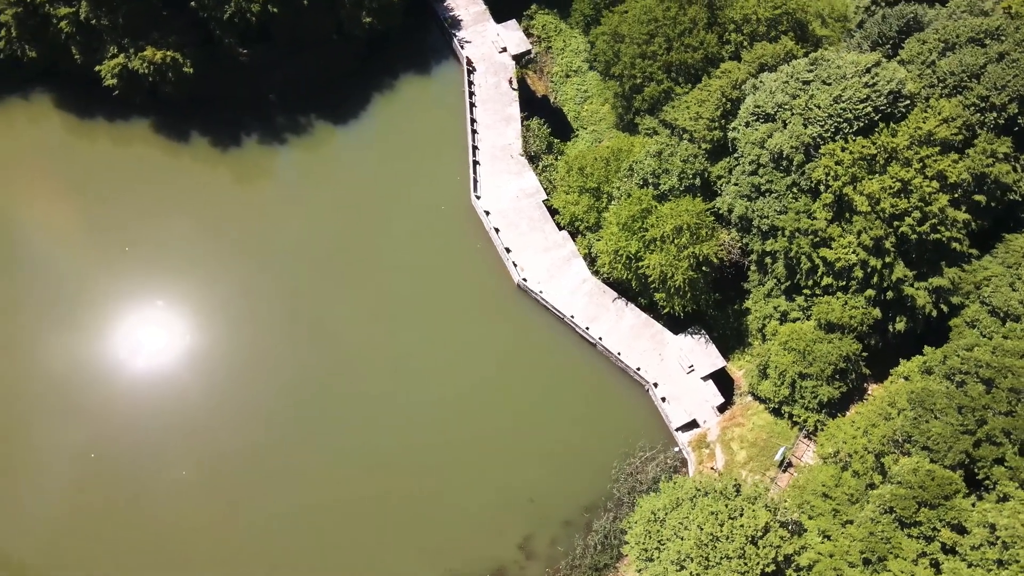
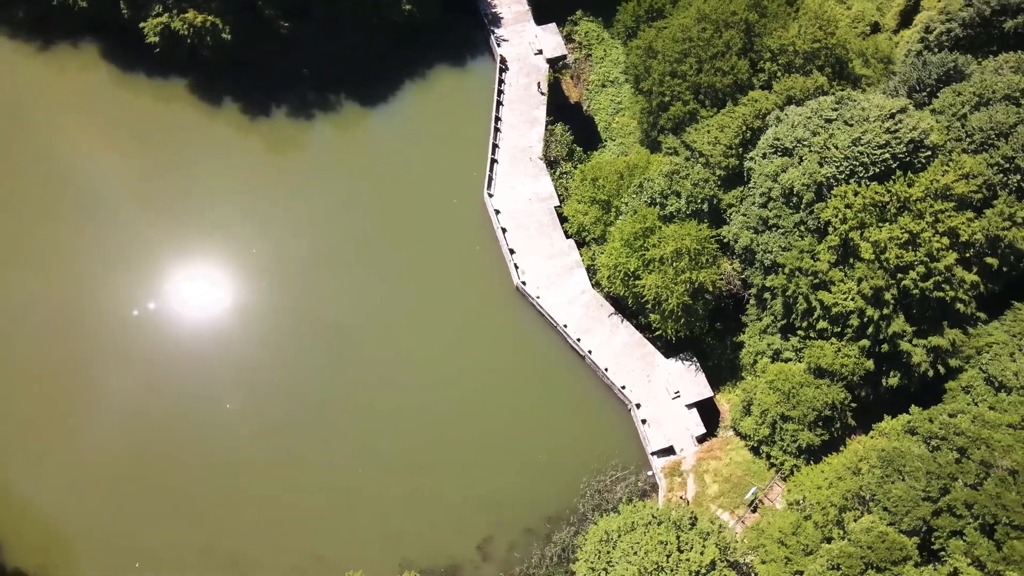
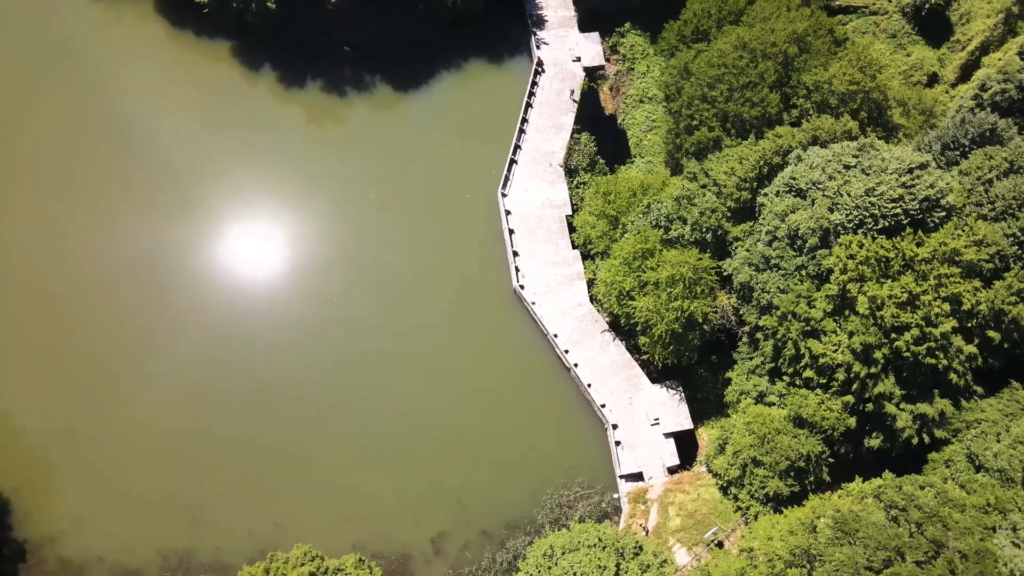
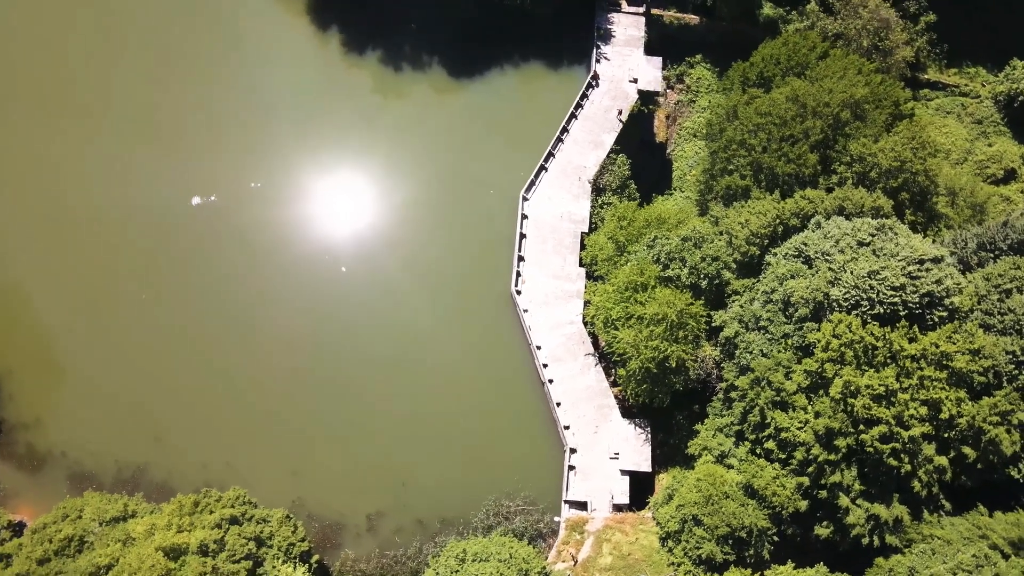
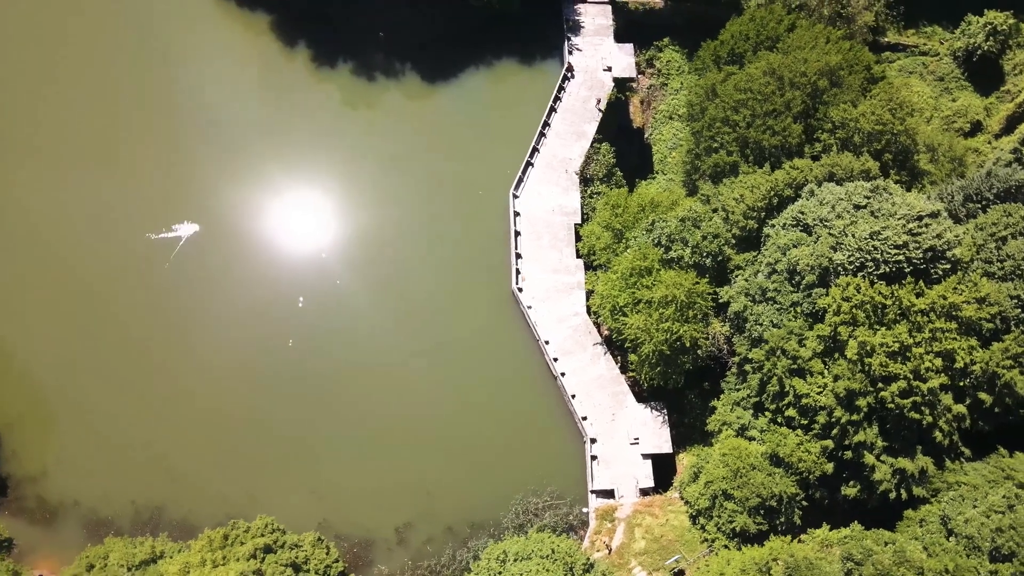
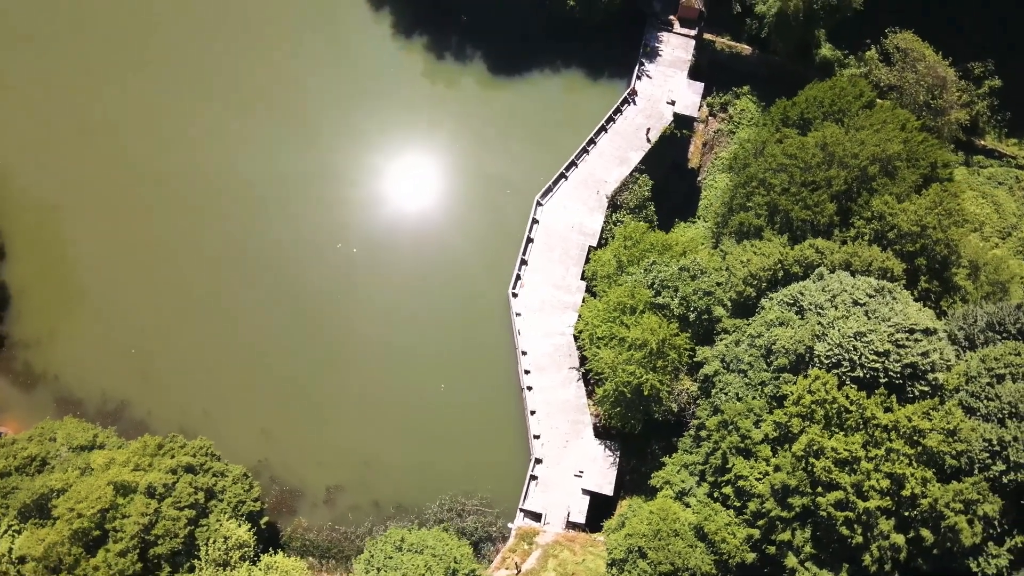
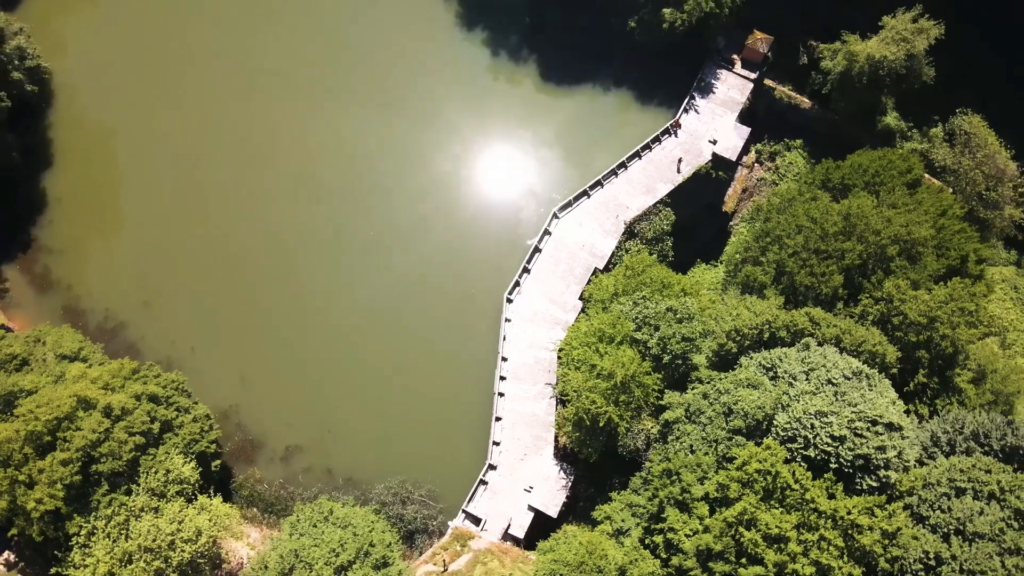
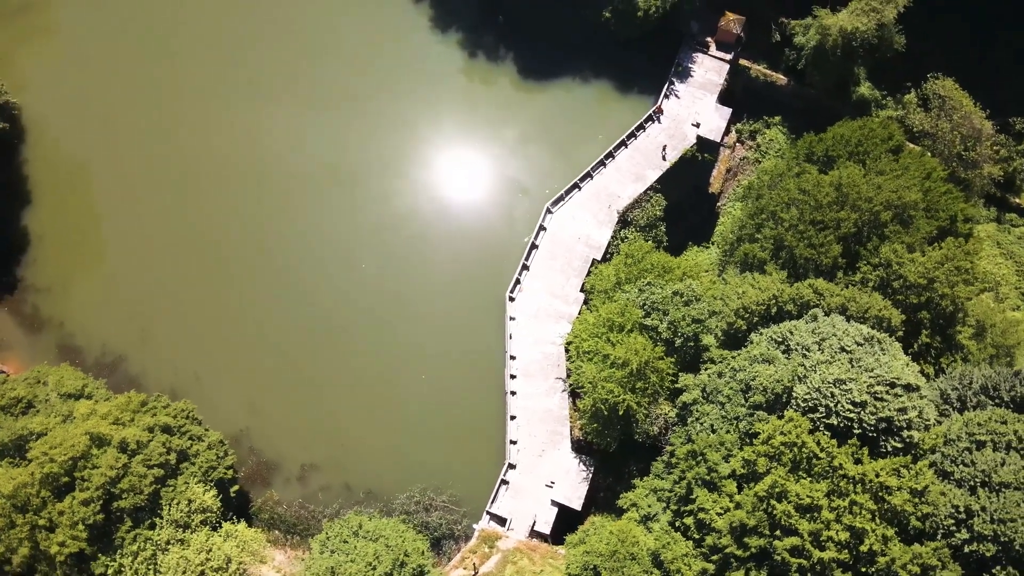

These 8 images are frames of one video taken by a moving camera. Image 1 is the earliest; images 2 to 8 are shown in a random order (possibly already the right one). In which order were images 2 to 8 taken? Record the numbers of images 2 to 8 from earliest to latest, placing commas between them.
2, 3, 5, 4, 6, 8, 7
